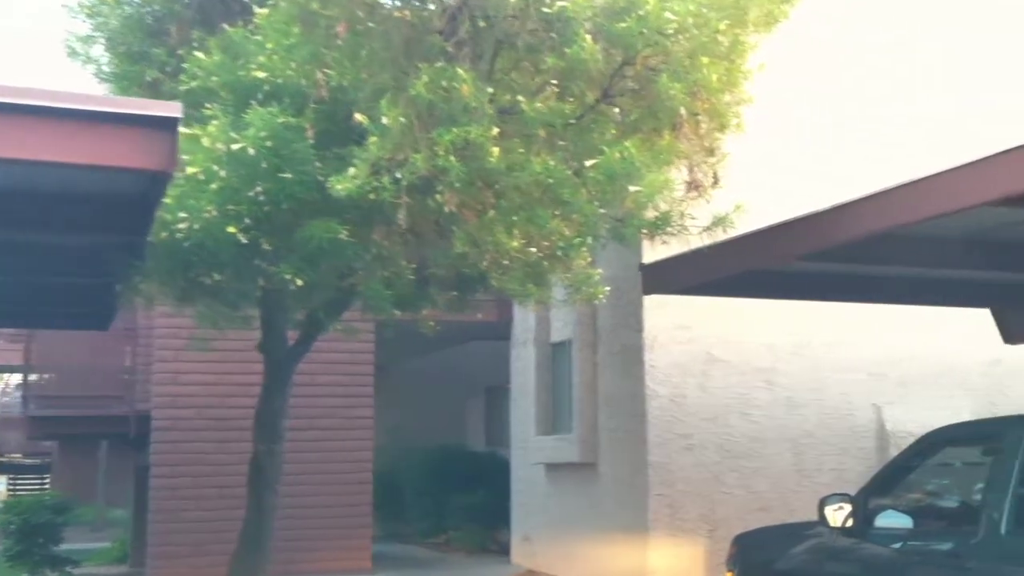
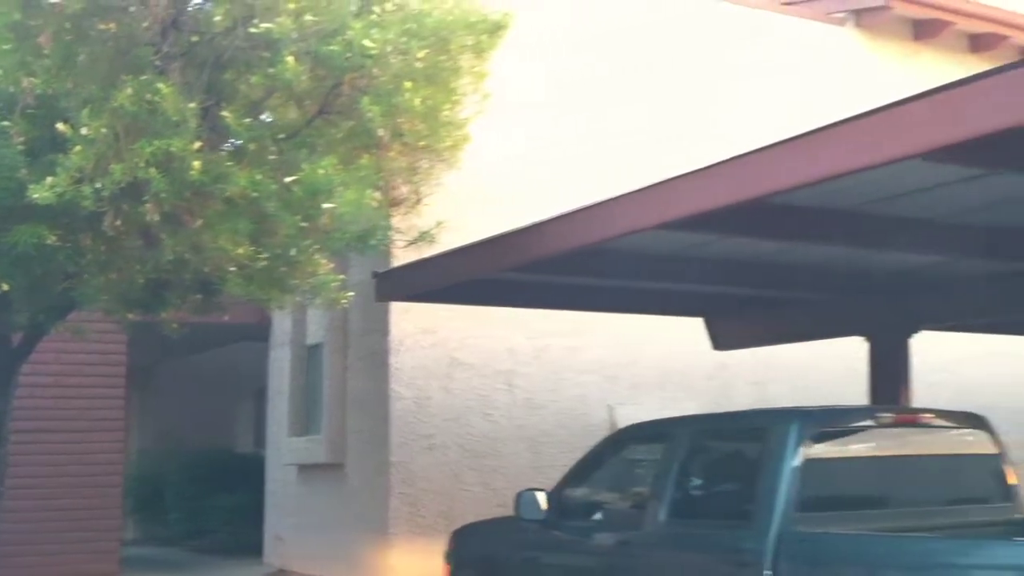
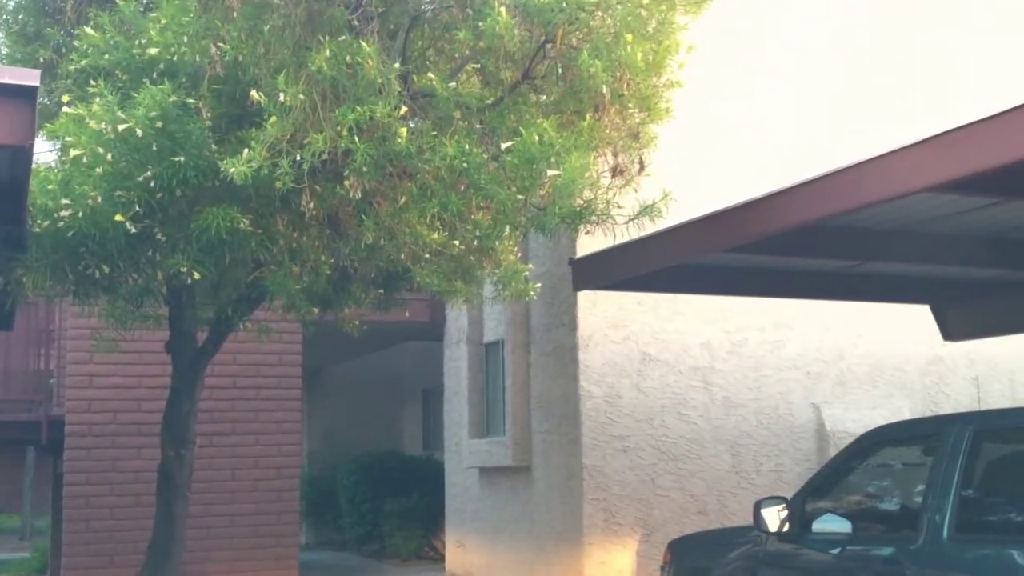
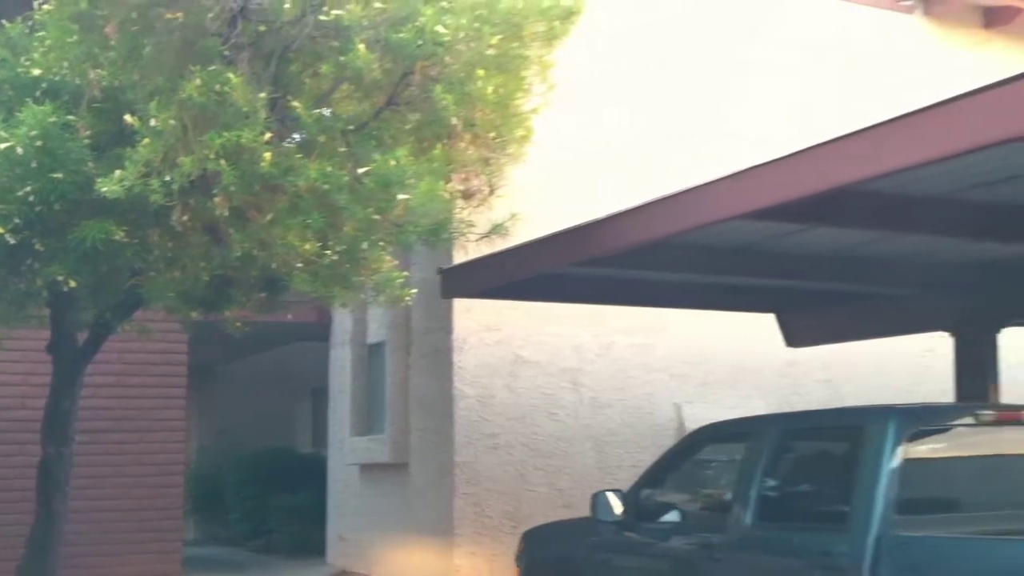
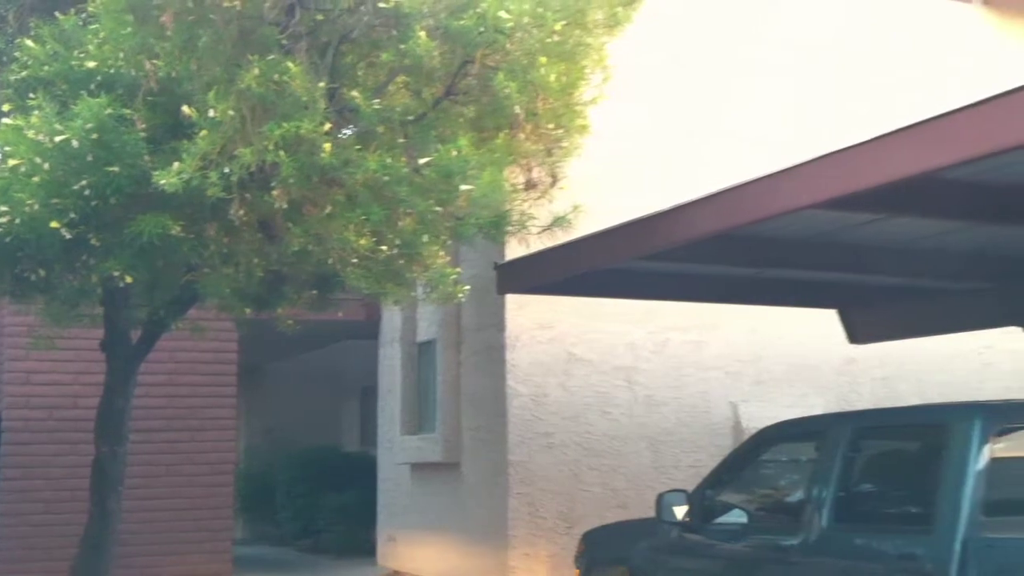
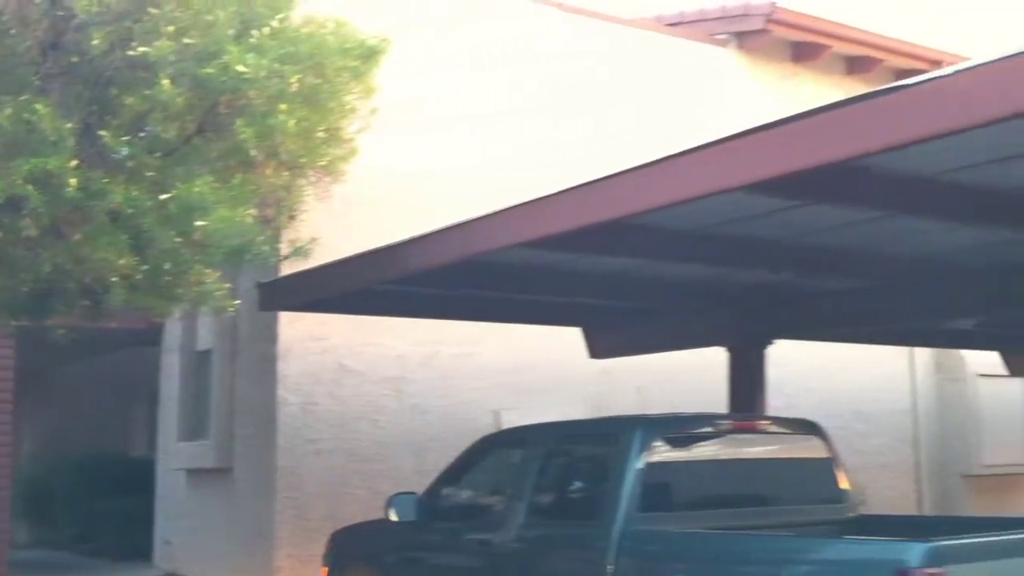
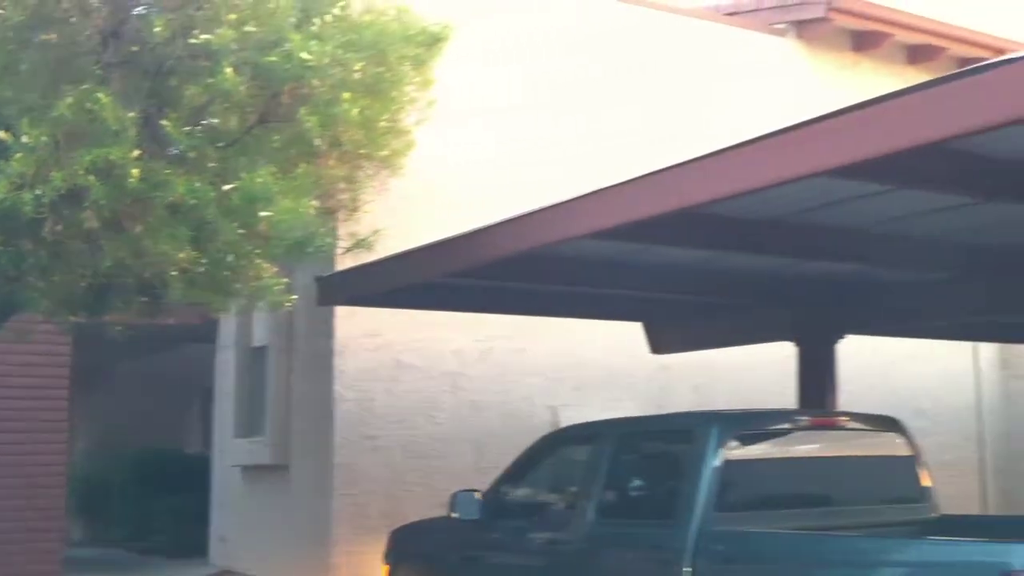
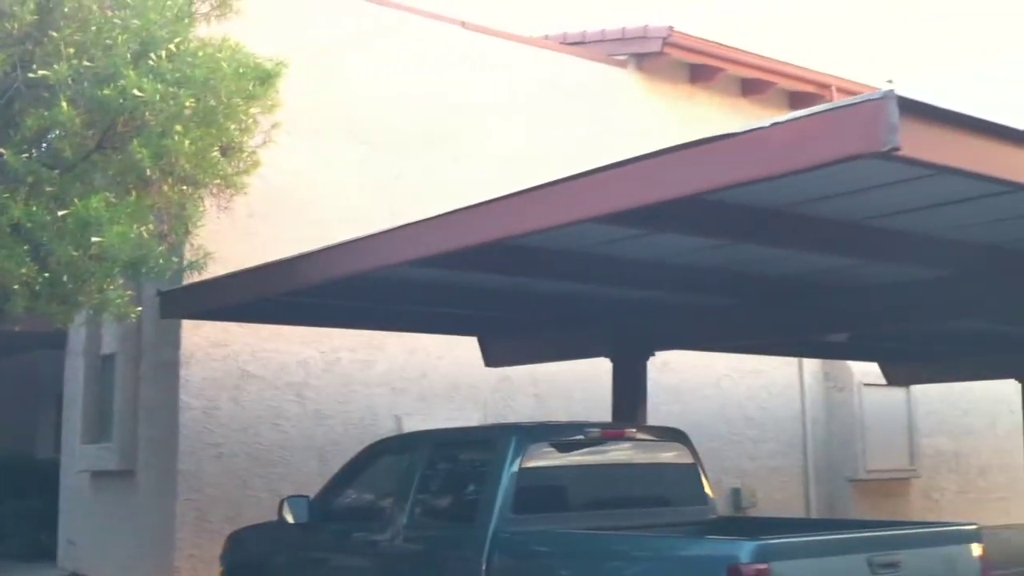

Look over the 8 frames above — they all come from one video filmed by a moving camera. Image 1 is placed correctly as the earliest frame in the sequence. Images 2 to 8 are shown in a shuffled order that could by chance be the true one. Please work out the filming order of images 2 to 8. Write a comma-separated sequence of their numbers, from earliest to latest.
3, 5, 4, 2, 7, 6, 8
